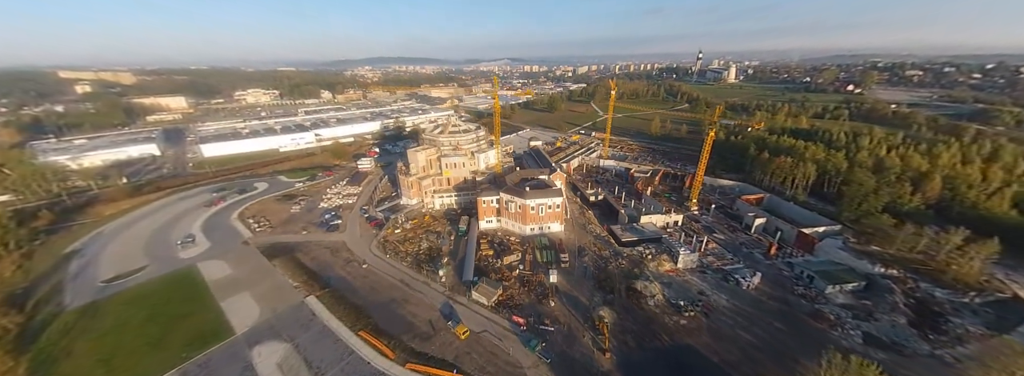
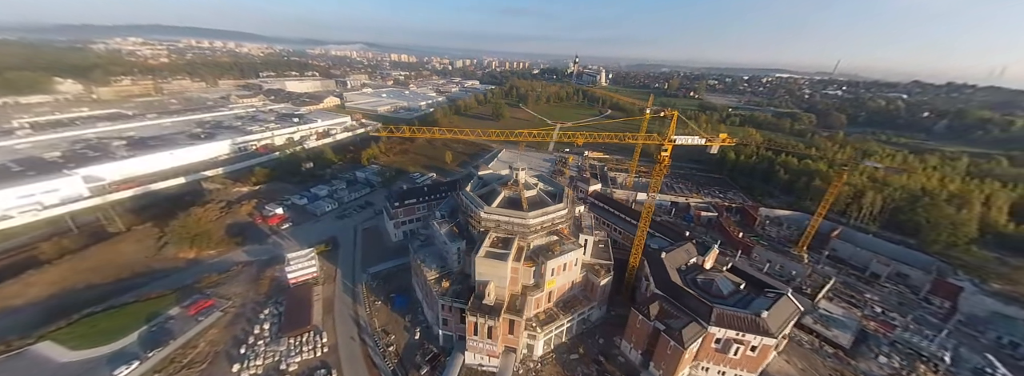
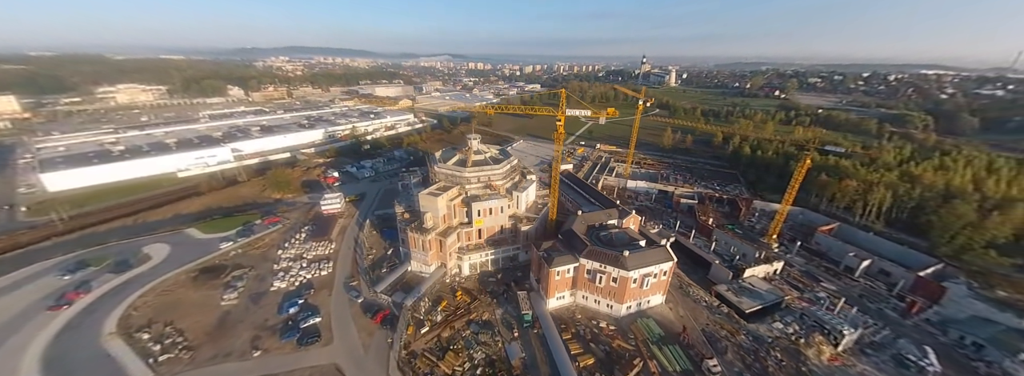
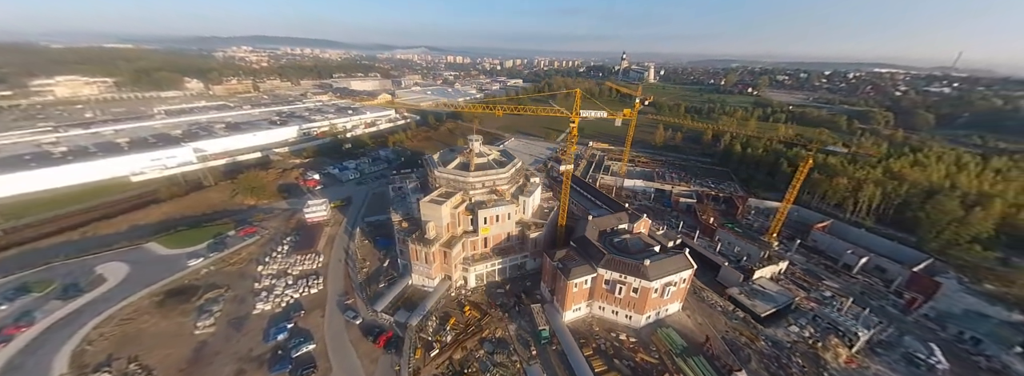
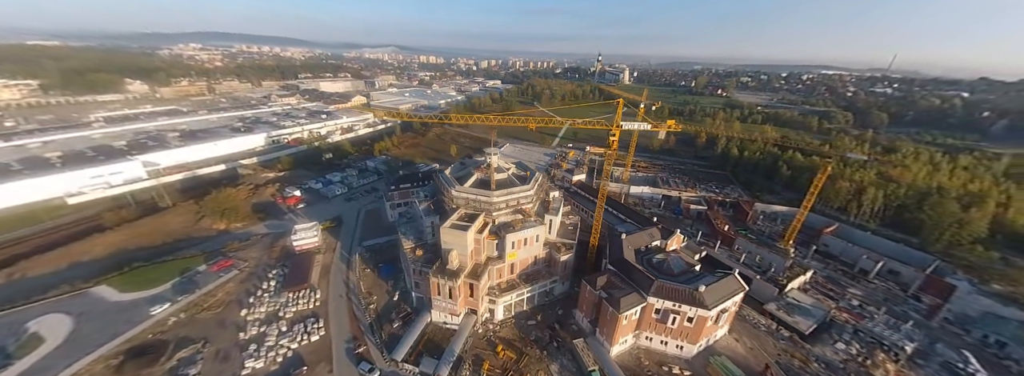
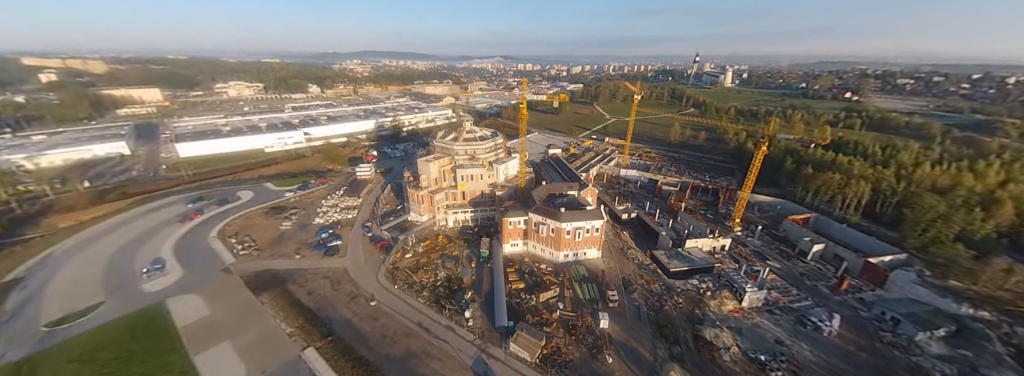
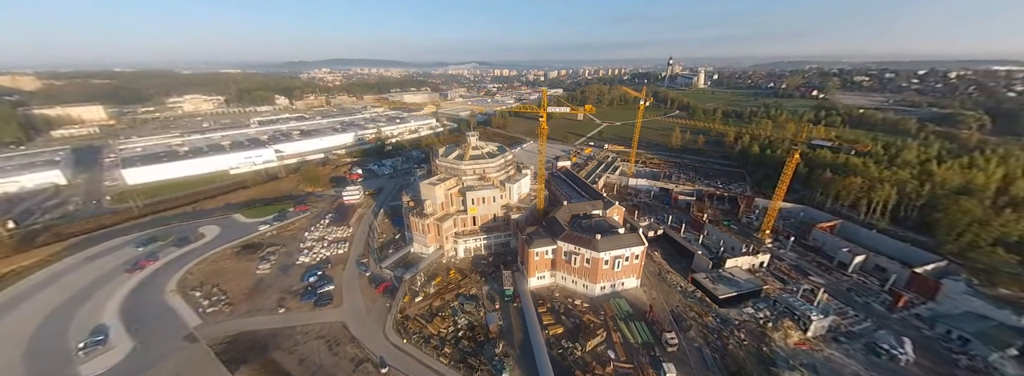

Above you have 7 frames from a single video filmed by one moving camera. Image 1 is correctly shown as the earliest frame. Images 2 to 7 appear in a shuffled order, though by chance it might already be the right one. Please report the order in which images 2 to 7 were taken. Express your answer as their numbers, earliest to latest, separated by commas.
6, 7, 3, 4, 5, 2
